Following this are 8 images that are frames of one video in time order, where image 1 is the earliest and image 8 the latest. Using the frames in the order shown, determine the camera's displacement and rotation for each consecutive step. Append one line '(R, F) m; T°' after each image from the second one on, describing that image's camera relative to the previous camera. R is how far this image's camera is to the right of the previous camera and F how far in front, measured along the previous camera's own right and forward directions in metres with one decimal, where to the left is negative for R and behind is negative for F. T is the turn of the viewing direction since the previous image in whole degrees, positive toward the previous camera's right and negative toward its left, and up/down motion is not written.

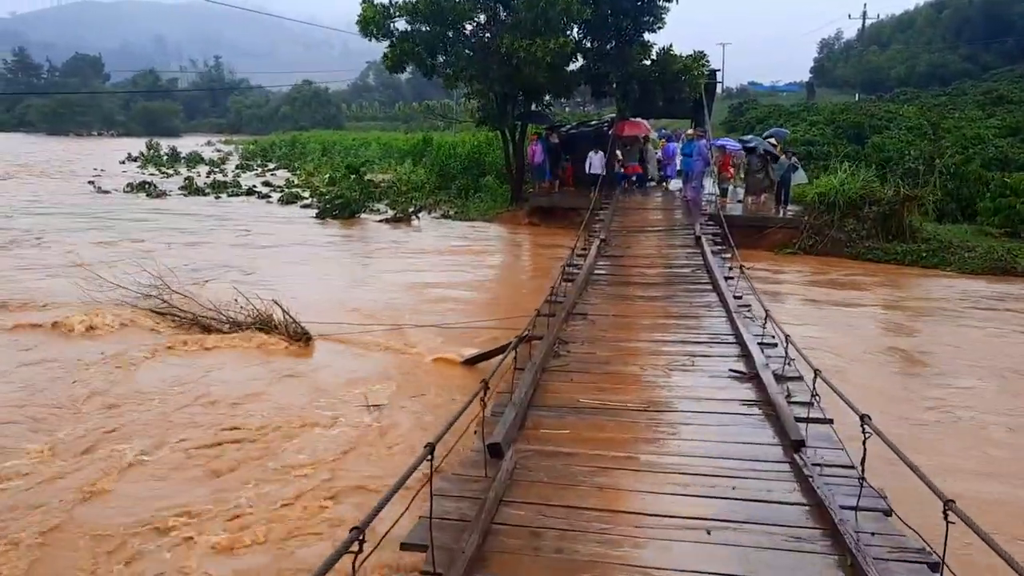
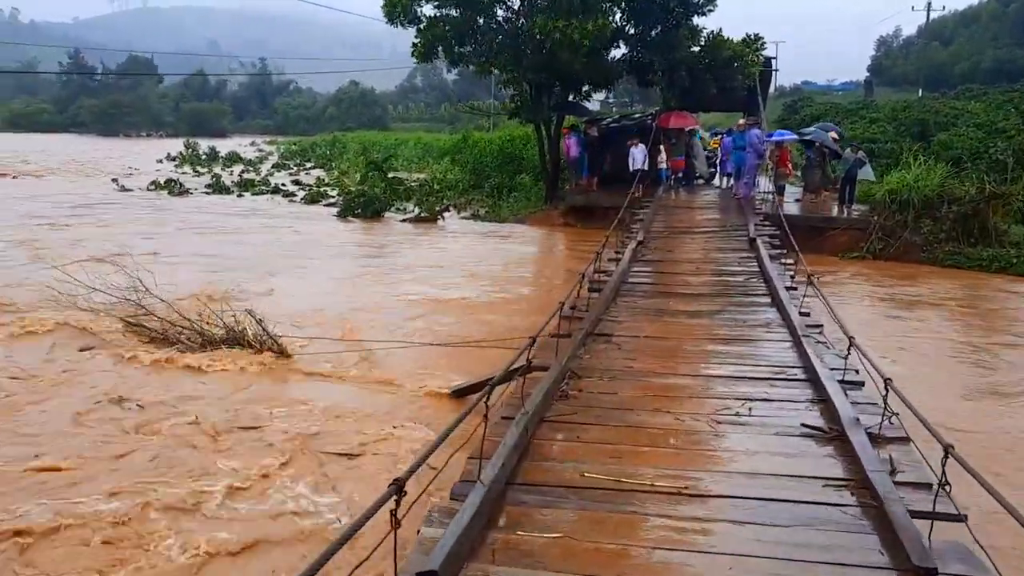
(+0.3, +1.7) m; -3°
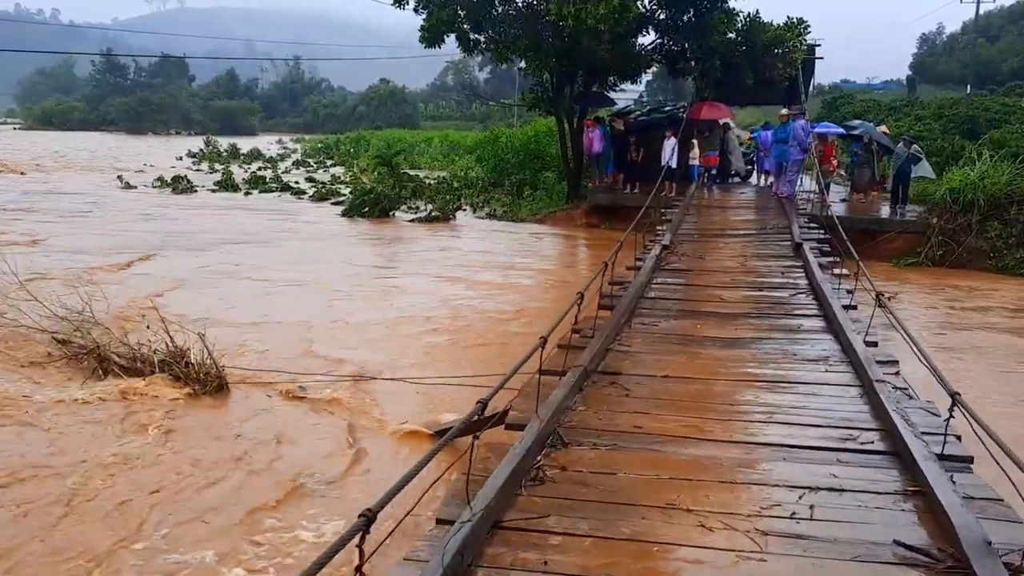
(+0.3, +1.5) m; -2°
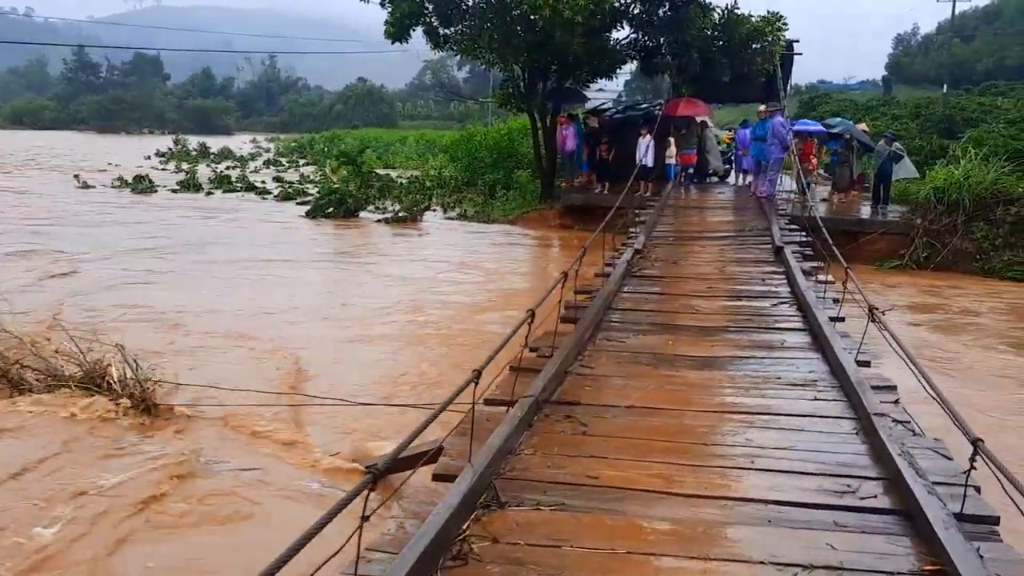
(+0.2, +0.7) m; +1°
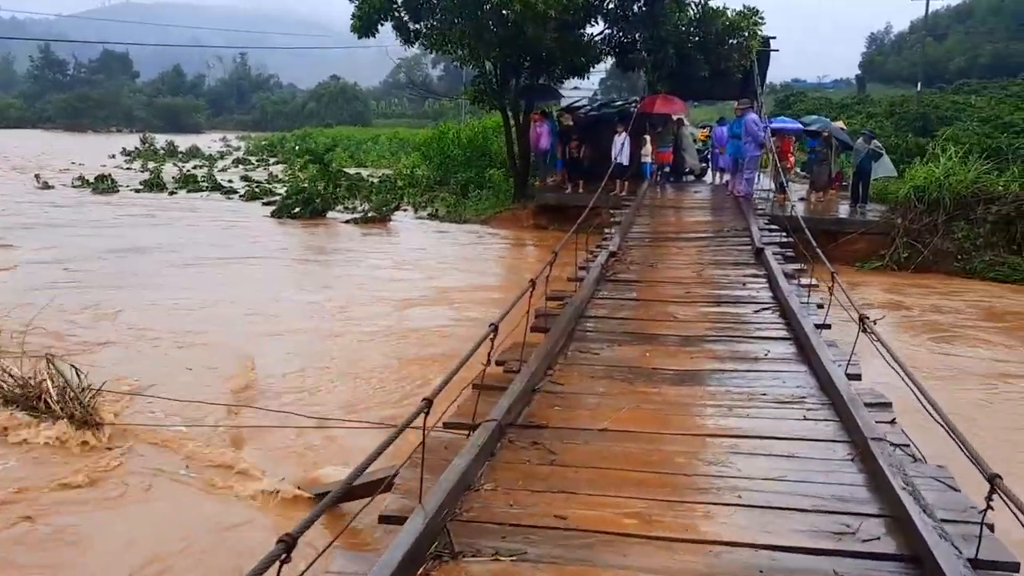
(+0.1, +0.4) m; +2°
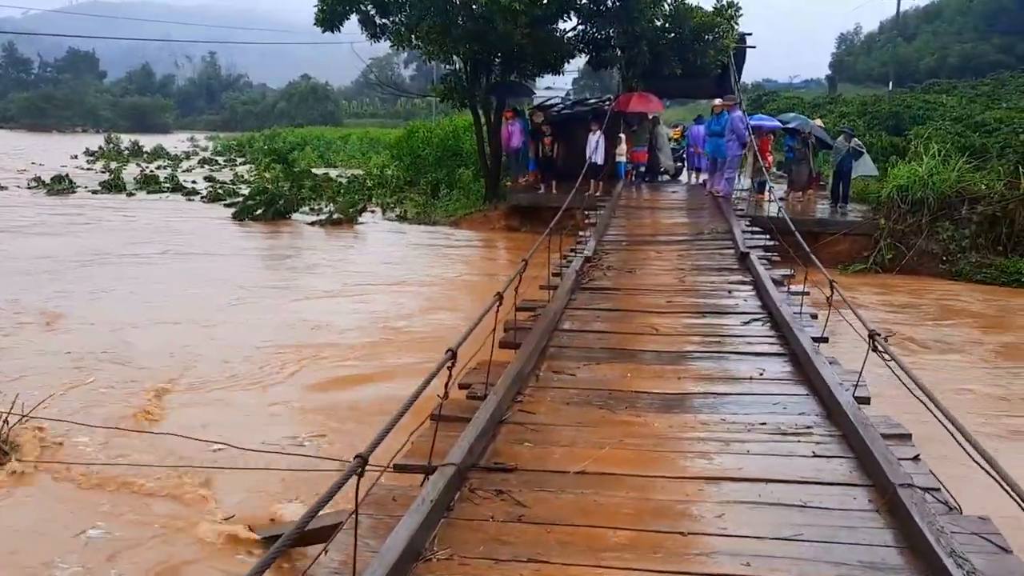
(+0.1, +0.6) m; +2°
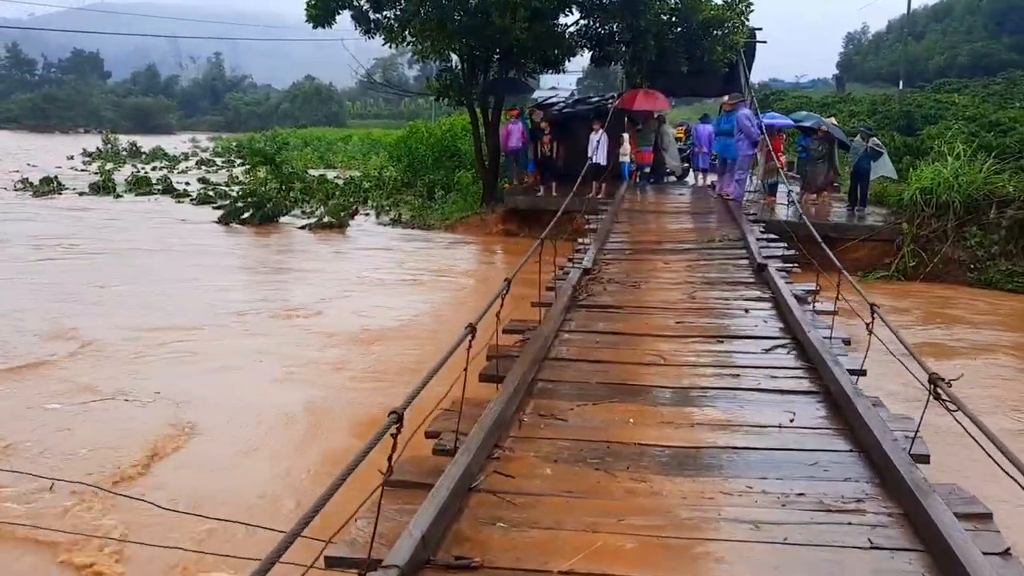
(+0.1, +0.8) m; 0°
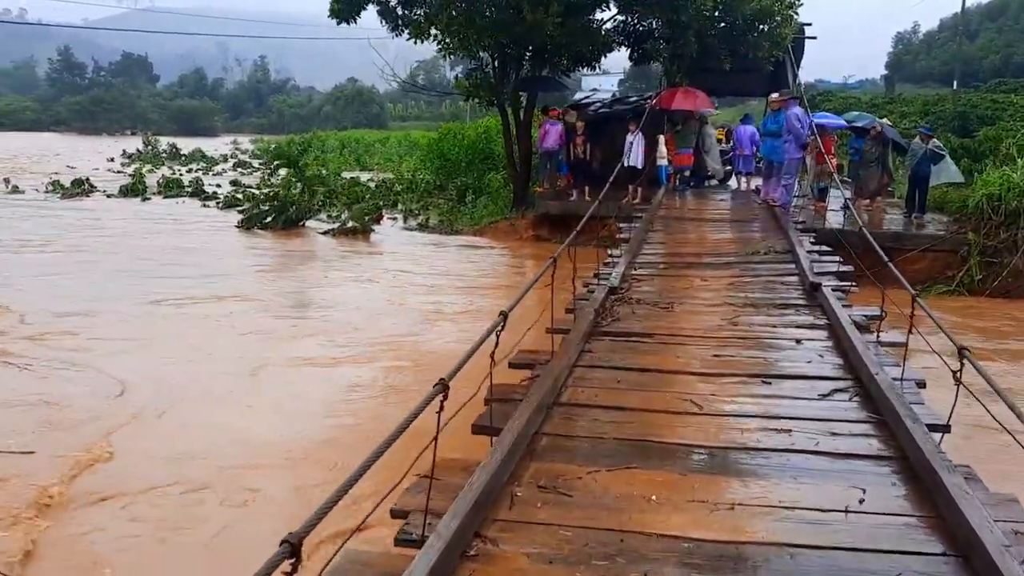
(+0.2, +0.8) m; -3°
